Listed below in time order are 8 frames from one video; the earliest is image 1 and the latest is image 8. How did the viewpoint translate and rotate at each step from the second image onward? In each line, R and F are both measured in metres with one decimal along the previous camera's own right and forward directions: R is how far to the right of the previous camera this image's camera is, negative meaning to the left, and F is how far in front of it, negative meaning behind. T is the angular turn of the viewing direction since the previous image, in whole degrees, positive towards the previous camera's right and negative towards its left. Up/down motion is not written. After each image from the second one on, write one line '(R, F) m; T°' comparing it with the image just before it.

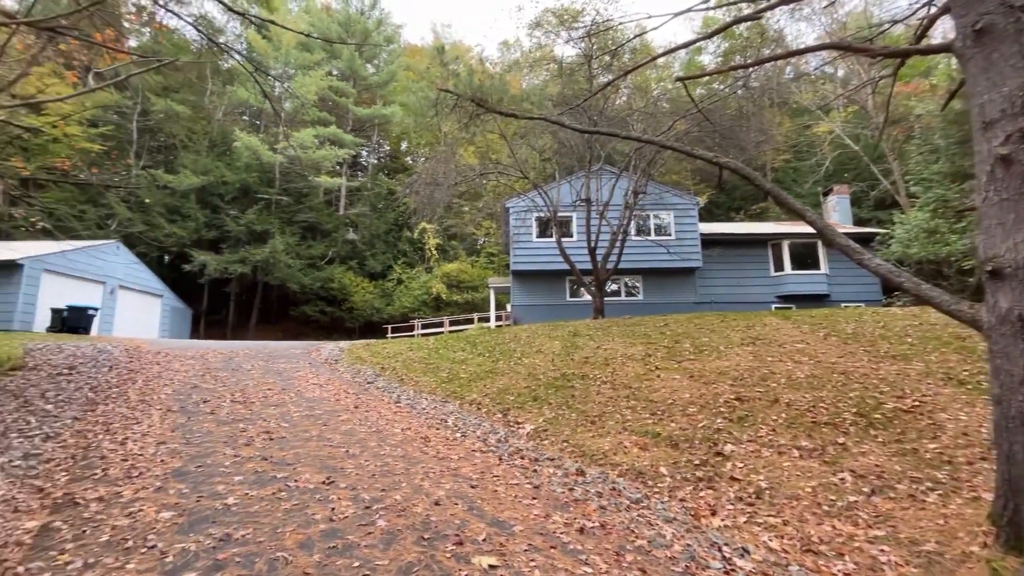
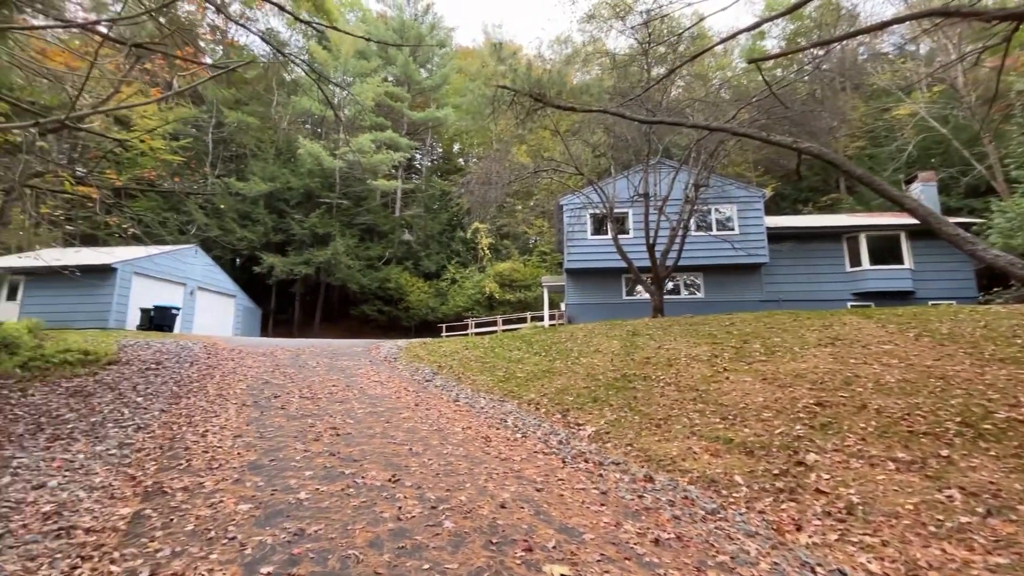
(-0.1, +0.1) m; -6°
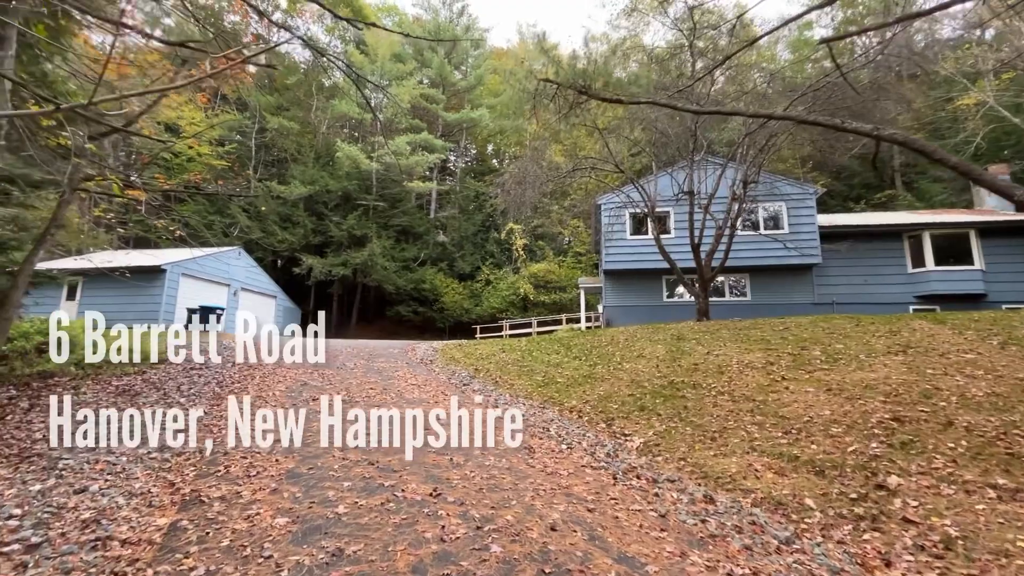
(-0.2, +0.3) m; -4°
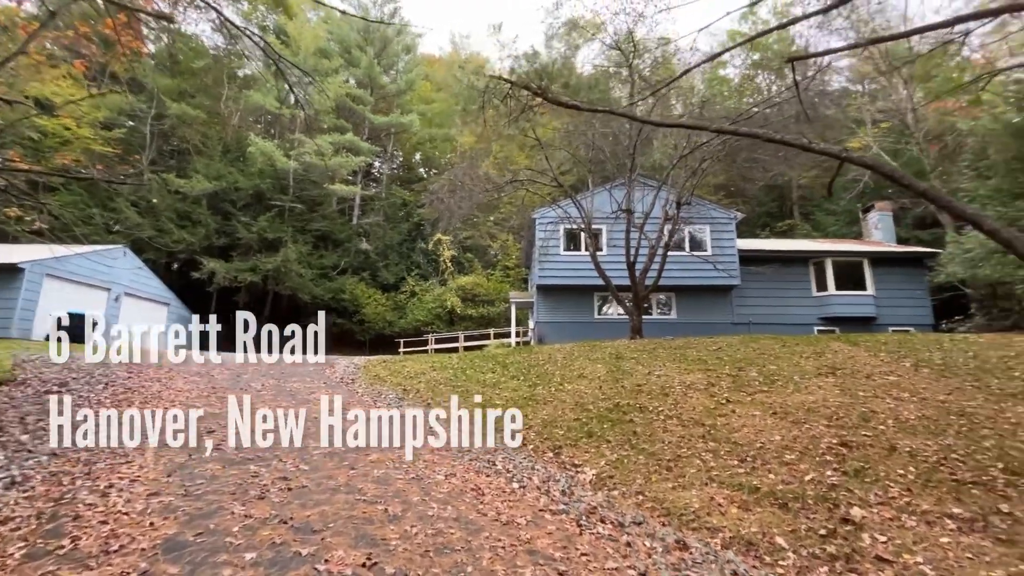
(-0.3, +0.7) m; +9°
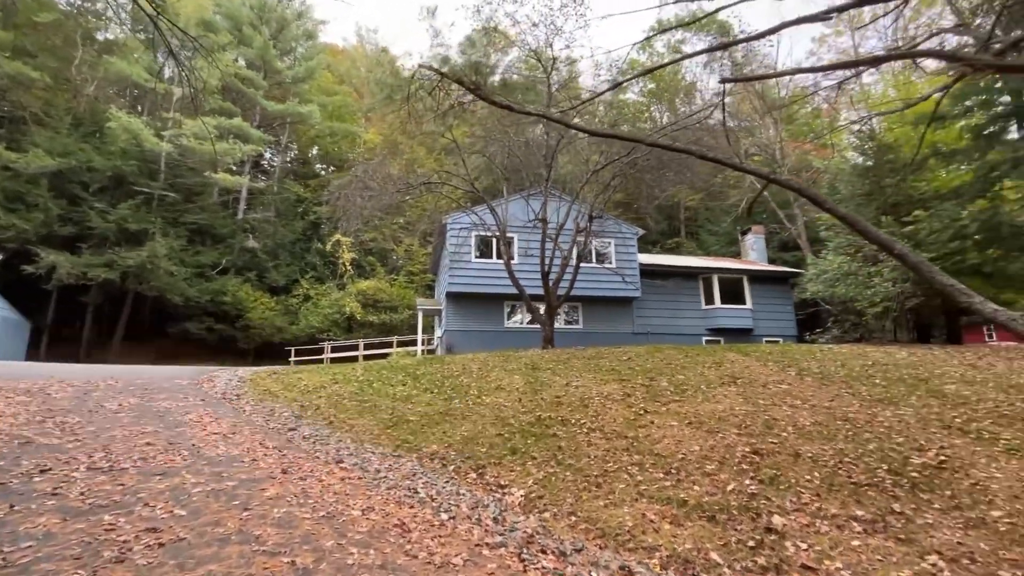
(-0.3, +0.5) m; +12°
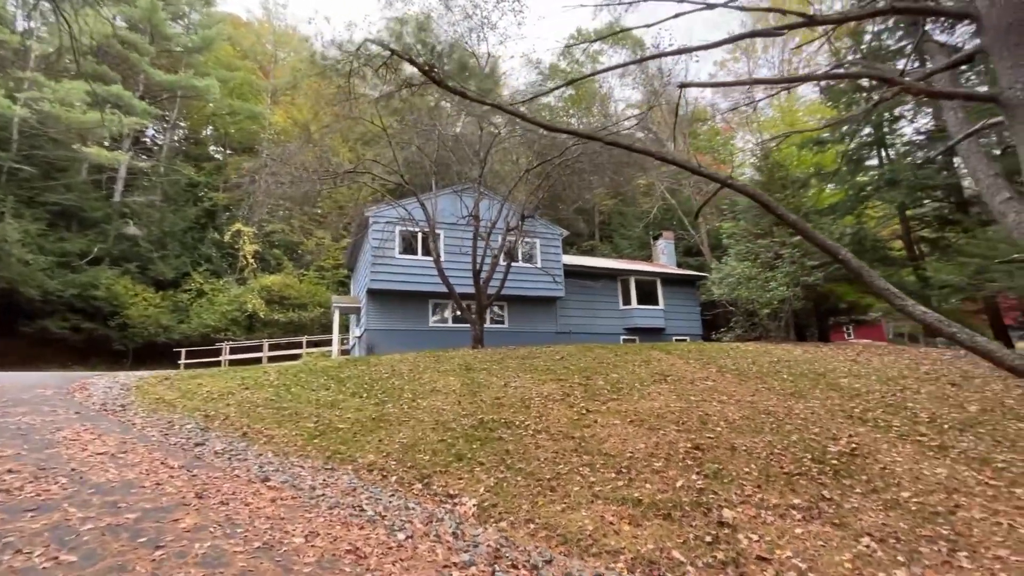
(-0.5, +0.3) m; +10°
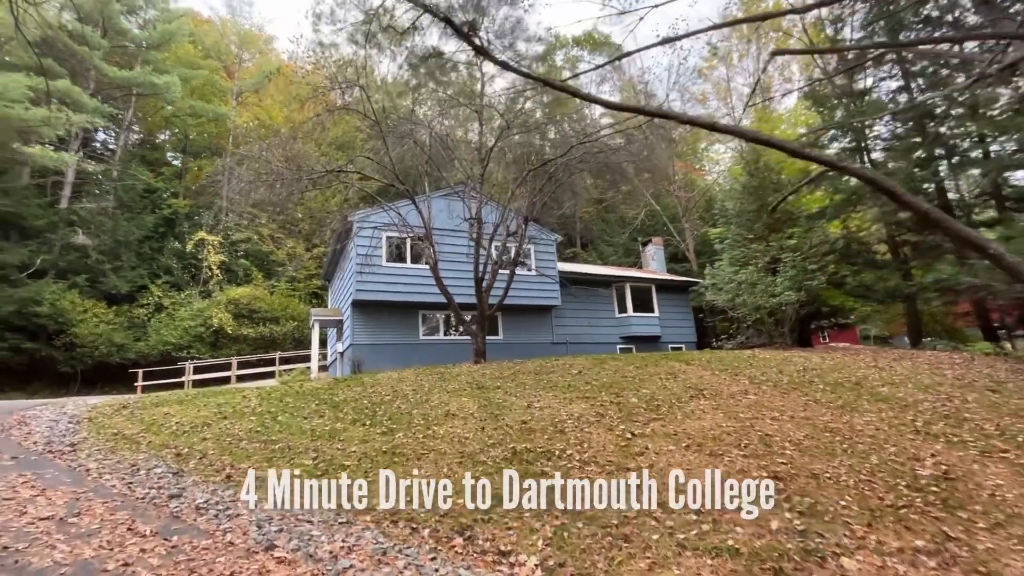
(-0.9, +1.1) m; +4°
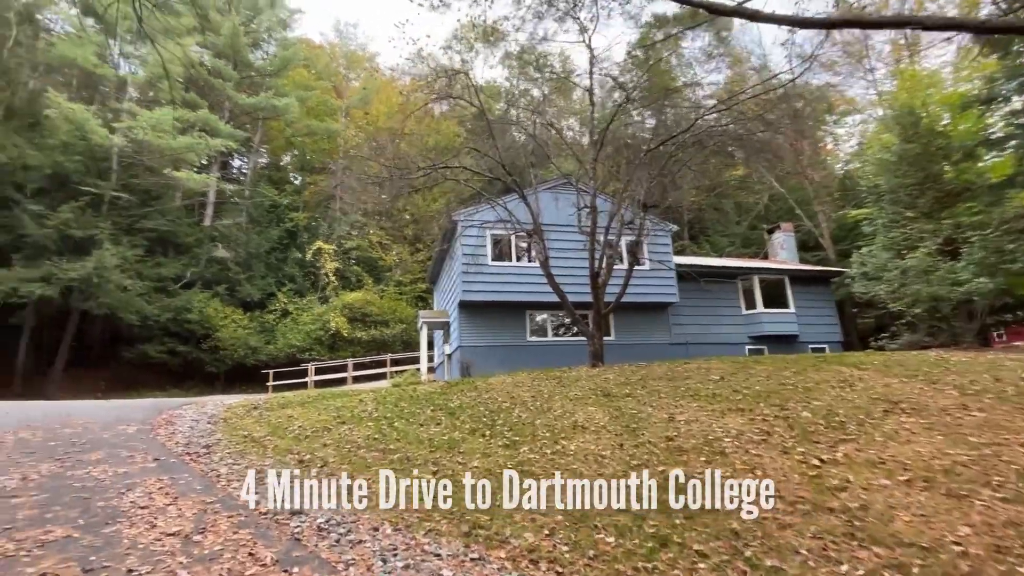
(-0.6, +1.0) m; -11°
